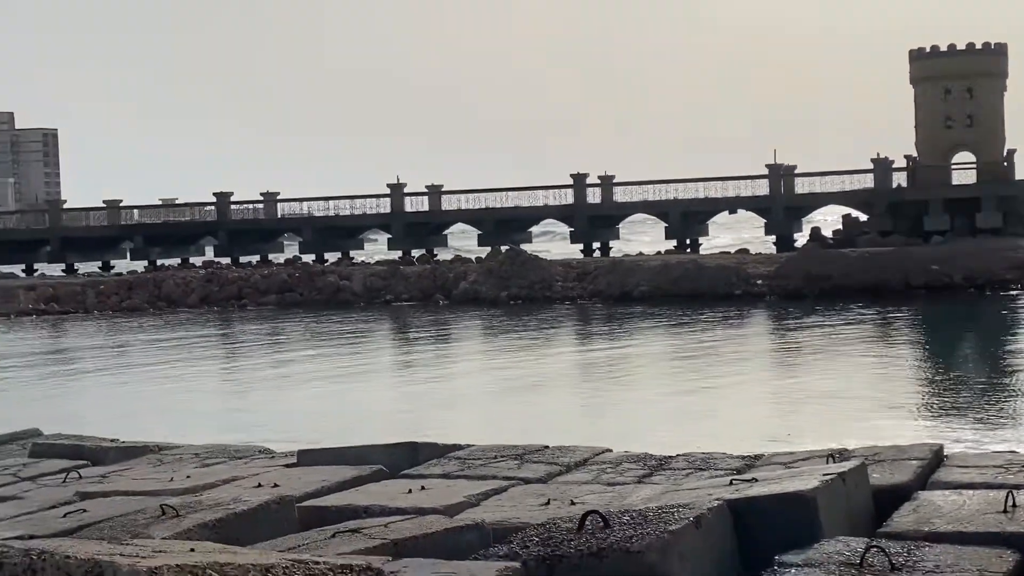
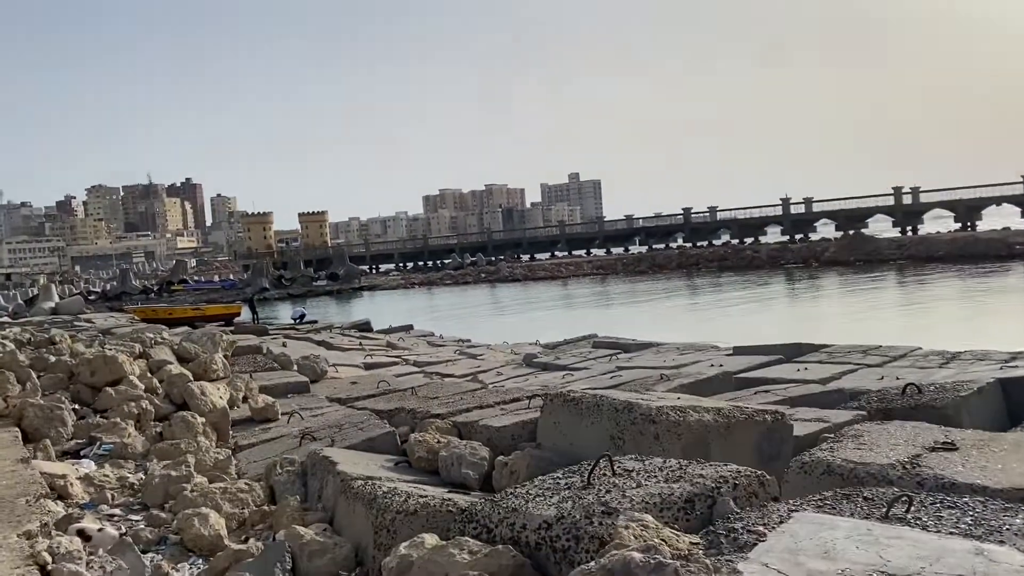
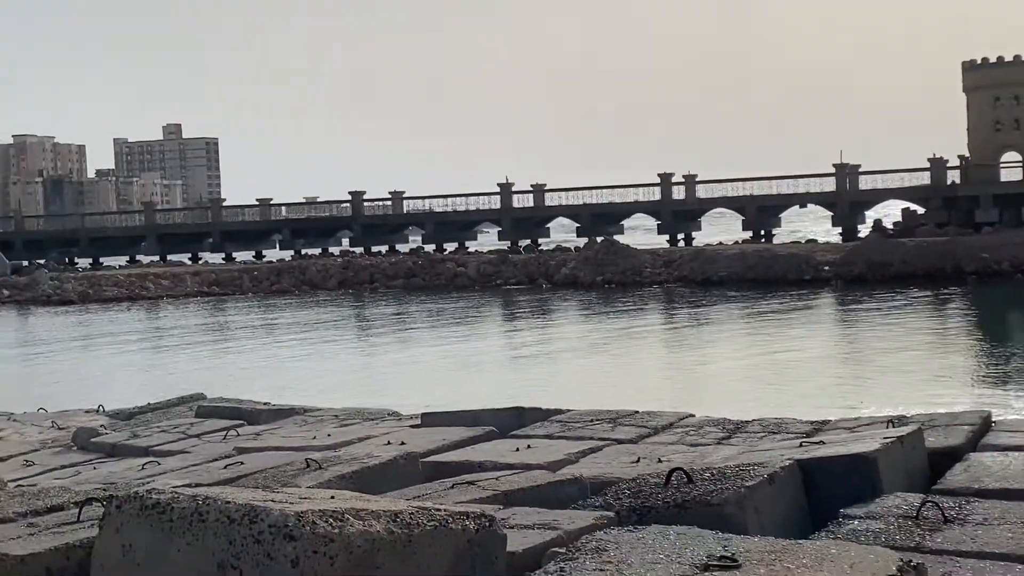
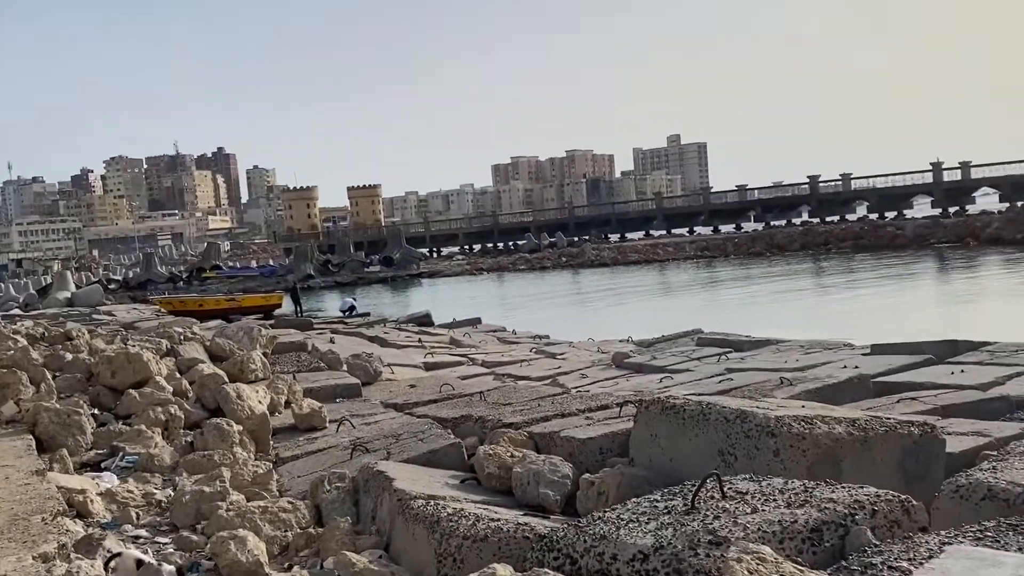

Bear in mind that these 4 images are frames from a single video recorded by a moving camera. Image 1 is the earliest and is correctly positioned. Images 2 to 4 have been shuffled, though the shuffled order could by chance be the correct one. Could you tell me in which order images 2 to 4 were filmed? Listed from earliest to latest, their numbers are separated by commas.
3, 2, 4
